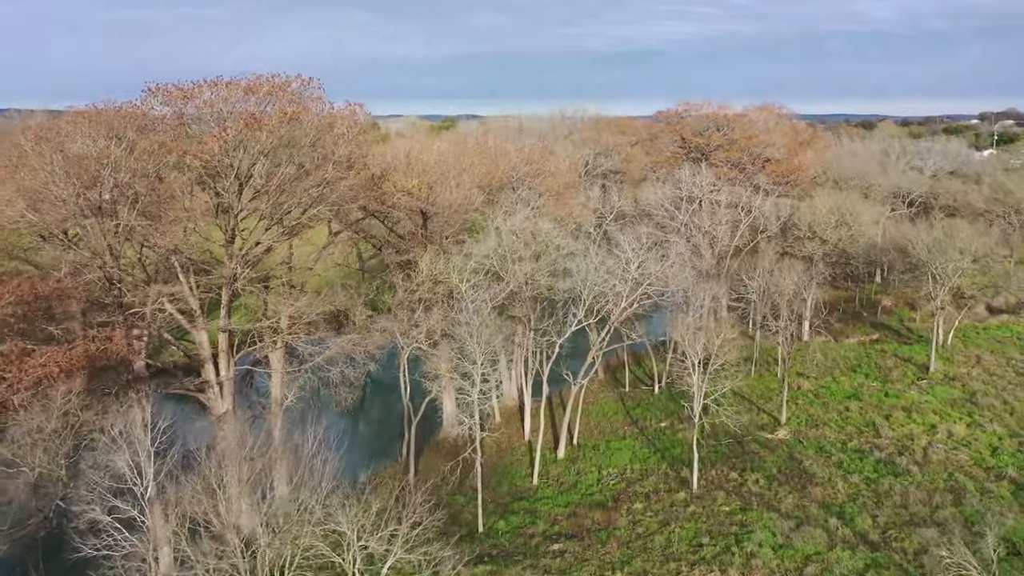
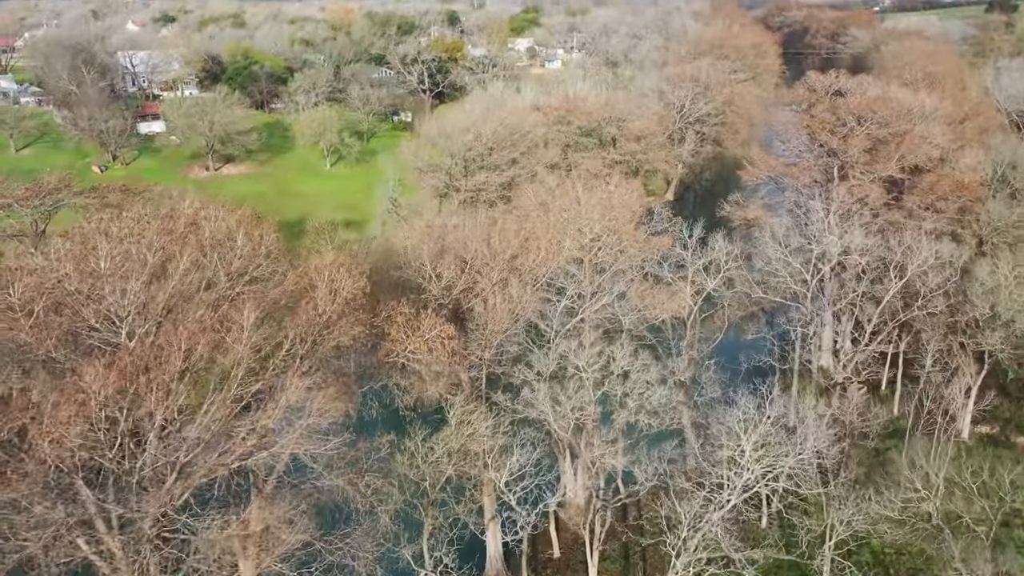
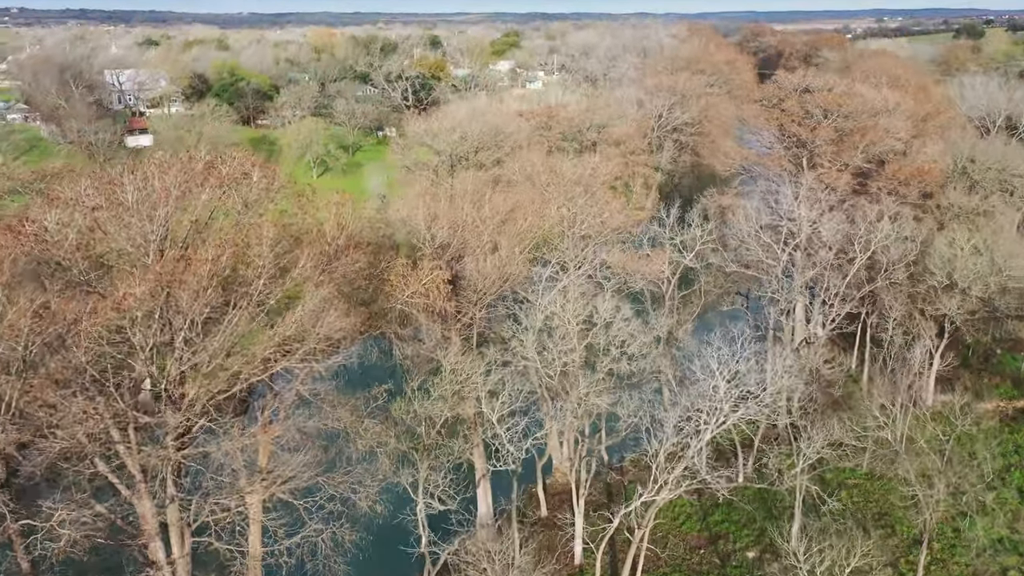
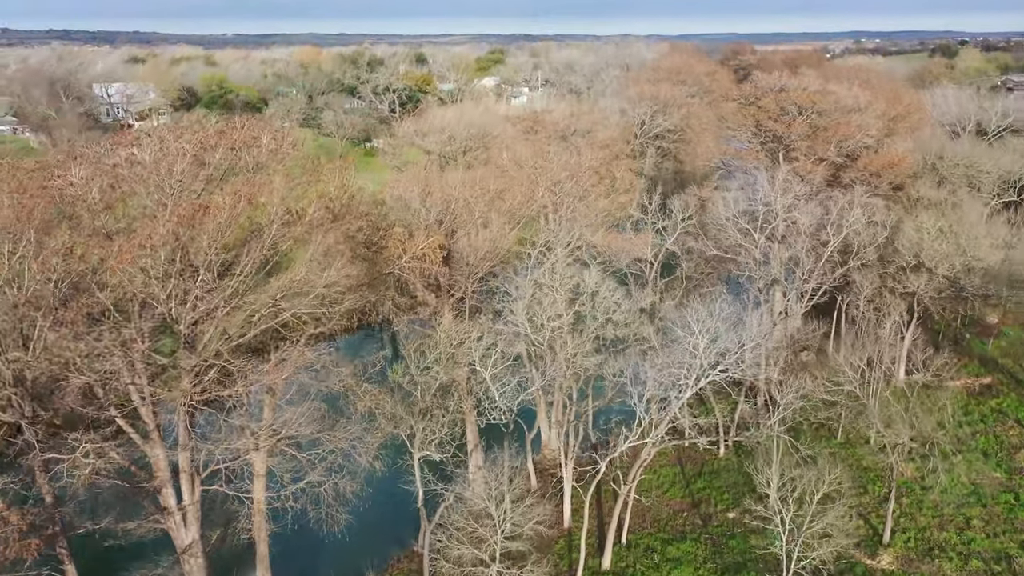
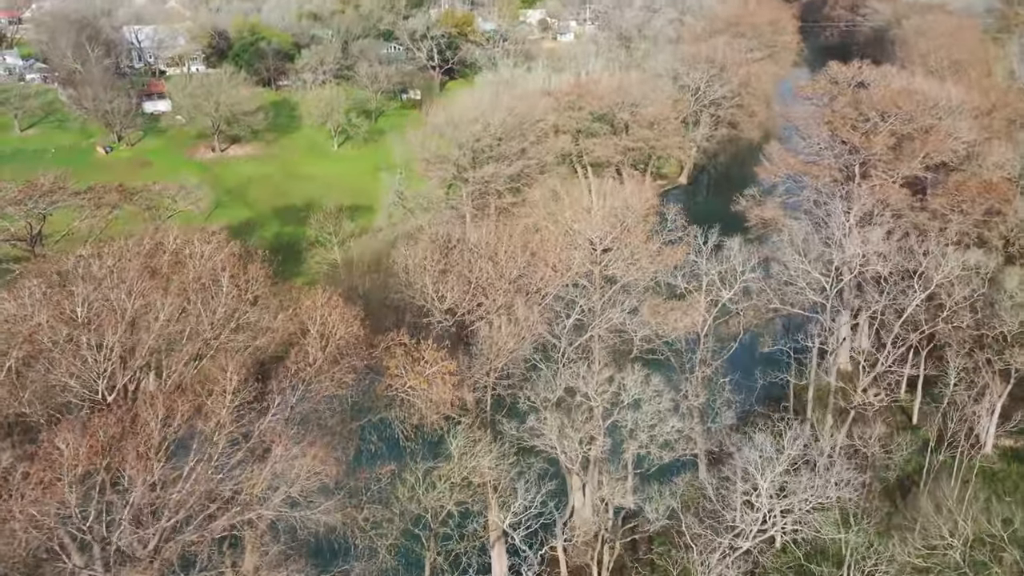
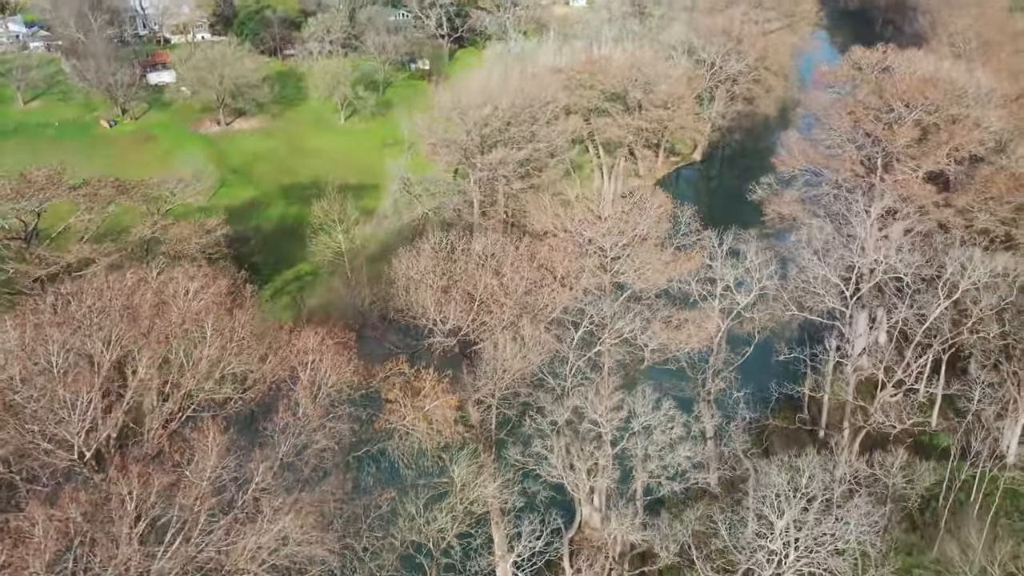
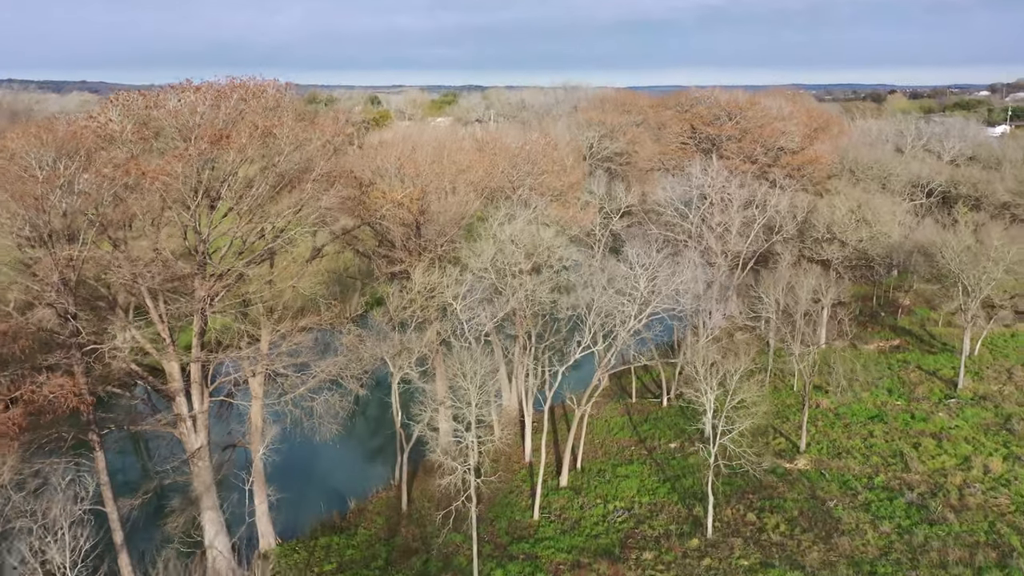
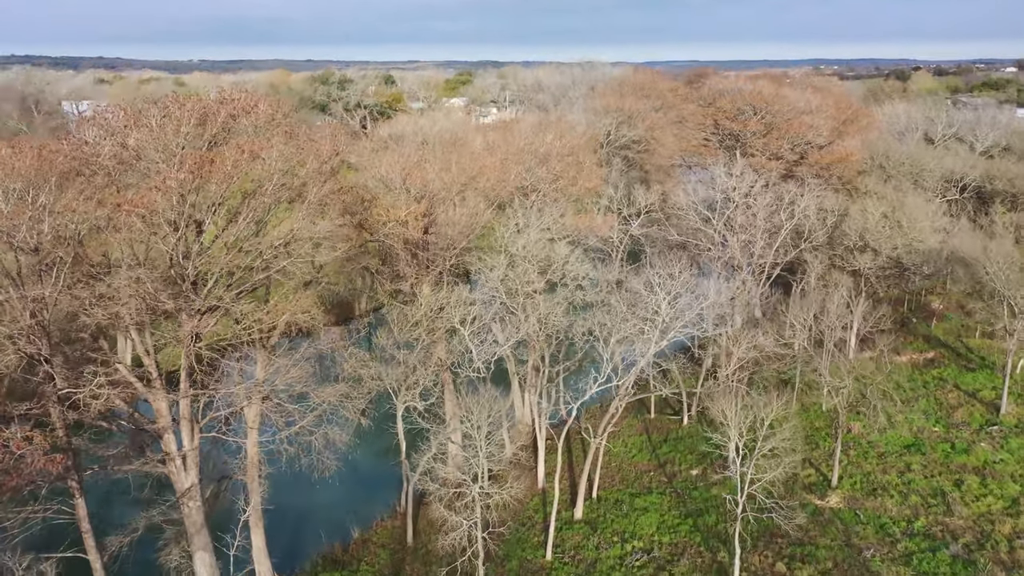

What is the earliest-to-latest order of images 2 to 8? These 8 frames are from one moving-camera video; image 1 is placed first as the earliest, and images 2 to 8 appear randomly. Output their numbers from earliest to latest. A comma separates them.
7, 8, 4, 3, 2, 5, 6
